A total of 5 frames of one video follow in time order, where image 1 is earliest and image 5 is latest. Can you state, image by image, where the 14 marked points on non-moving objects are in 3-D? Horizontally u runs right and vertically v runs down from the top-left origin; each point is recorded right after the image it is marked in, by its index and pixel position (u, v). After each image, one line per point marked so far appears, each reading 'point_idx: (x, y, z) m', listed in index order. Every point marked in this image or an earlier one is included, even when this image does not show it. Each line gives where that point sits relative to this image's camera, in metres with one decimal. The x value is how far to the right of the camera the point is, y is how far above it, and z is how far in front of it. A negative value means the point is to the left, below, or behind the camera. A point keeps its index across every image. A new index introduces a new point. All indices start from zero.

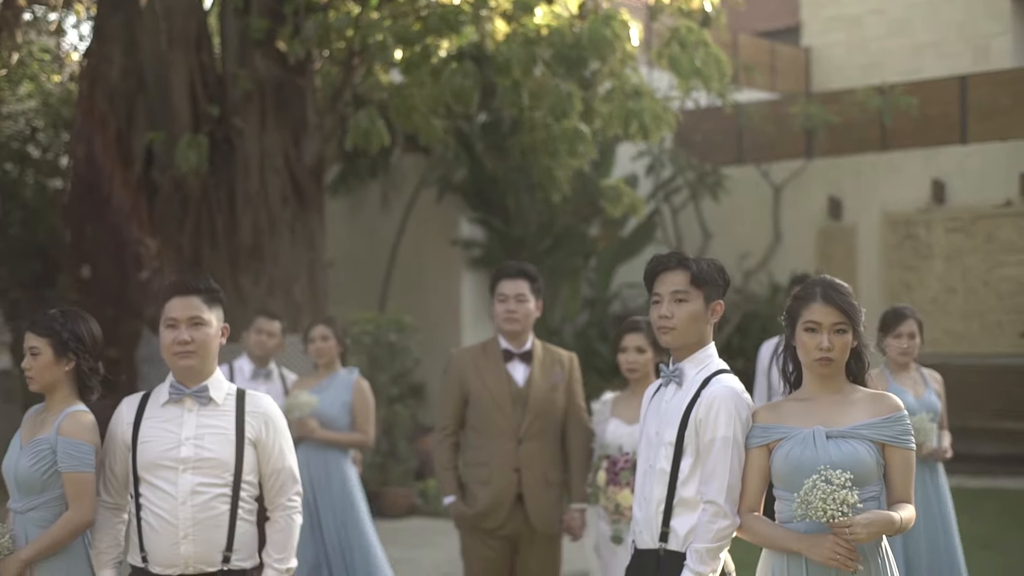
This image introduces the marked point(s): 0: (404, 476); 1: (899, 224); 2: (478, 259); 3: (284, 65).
0: (-1.1, -1.9, +12.8) m
1: (+4.9, +0.8, +16.4) m
2: (-0.5, +0.4, +16.4) m
3: (-2.2, +2.2, +12.4) m
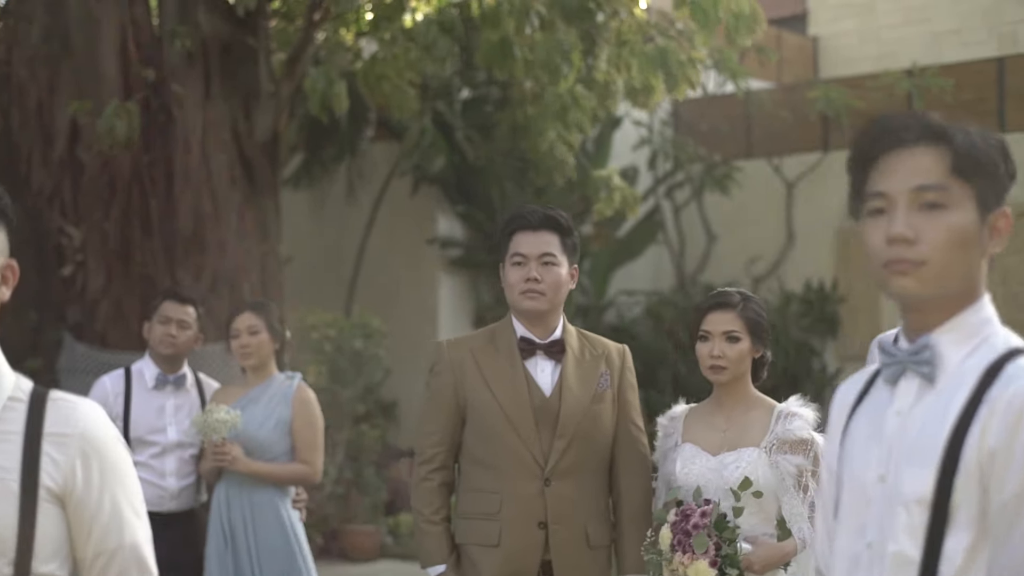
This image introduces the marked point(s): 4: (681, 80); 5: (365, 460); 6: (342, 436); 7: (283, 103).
0: (-1.2, -1.9, +10.9) m
1: (+4.7, +0.7, +14.6) m
2: (-0.6, +0.3, +14.5) m
3: (-2.3, +2.2, +10.5) m
4: (+1.4, +1.7, +10.4) m
5: (-1.3, -1.5, +11.1) m
6: (-1.5, -1.3, +11.1) m
7: (-1.9, +1.6, +10.8) m
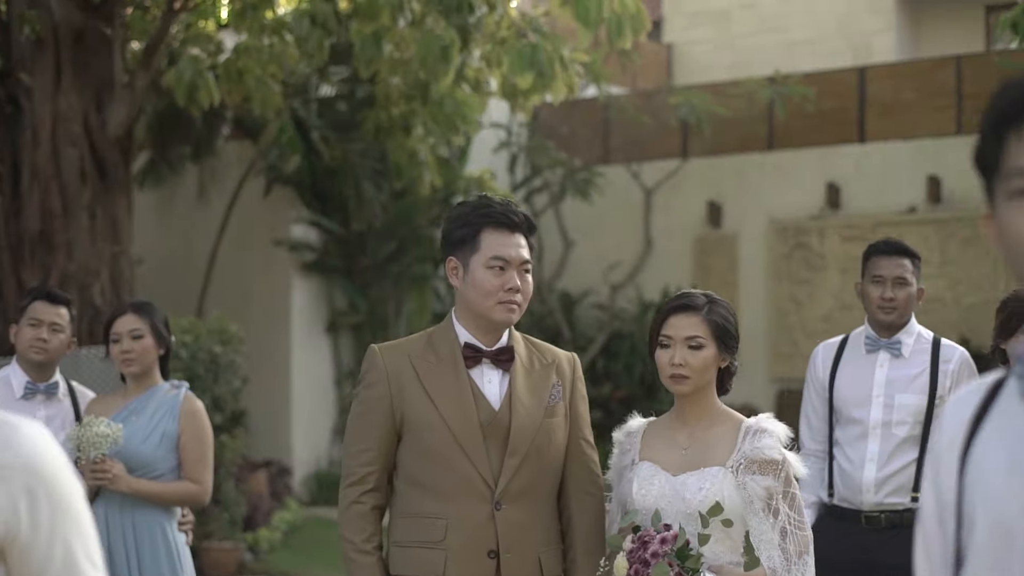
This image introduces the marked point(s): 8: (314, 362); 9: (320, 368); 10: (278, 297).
0: (-2.3, -1.9, +10.3) m
1: (+3.1, +0.6, +14.8) m
2: (-2.2, +0.3, +14.0) m
3: (-3.3, +2.2, +9.8) m
4: (+0.4, +1.6, +10.2) m
5: (-2.4, -1.5, +10.5) m
6: (-2.6, -1.3, +10.5) m
7: (-3.0, +1.5, +10.2) m
8: (-2.2, -0.8, +14.1) m
9: (-2.2, -0.9, +14.3) m
10: (-2.6, -0.1, +14.2) m
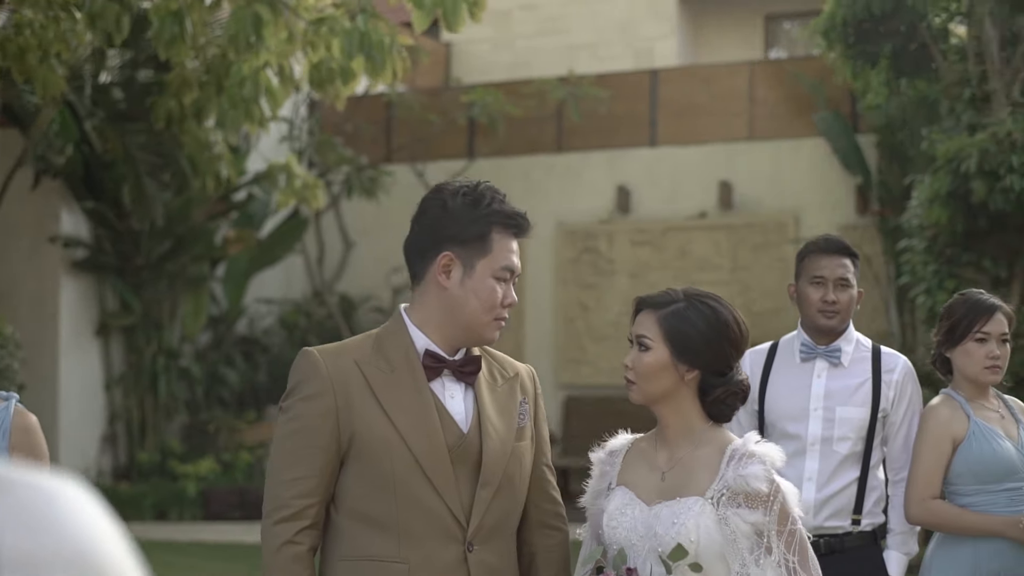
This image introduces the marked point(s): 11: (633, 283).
0: (-3.7, -1.9, +9.2) m
1: (+0.8, +0.6, +14.7) m
2: (-4.3, +0.3, +12.9) m
3: (-4.5, +2.2, +8.6) m
4: (-1.1, +1.6, +9.6) m
5: (-3.8, -1.5, +9.4) m
6: (-4.0, -1.3, +9.4) m
7: (-4.3, +1.5, +9.0) m
8: (-4.4, -0.8, +13.0) m
9: (-4.3, -0.9, +13.2) m
10: (-4.7, -0.1, +13.0) m
11: (+1.4, +0.1, +14.4) m
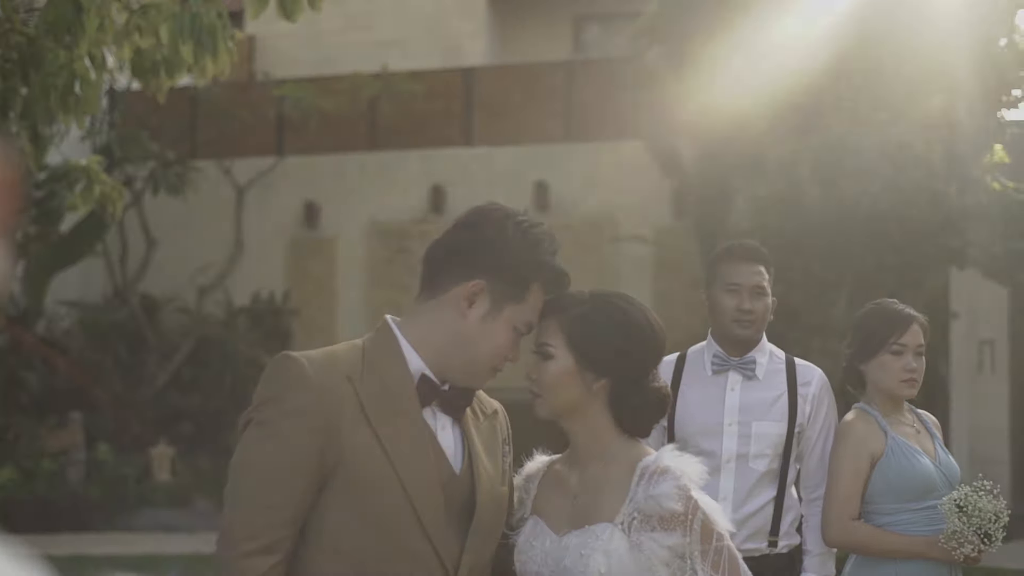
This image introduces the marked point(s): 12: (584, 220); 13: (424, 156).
0: (-4.8, -1.9, +8.4) m
1: (-1.2, +0.6, +14.4) m
2: (-5.9, +0.3, +11.9) m
3: (-5.5, +2.2, +7.6) m
4: (-2.2, +1.6, +9.2) m
5: (-5.0, -1.5, +8.6) m
6: (-5.2, -1.3, +8.5) m
7: (-5.4, +1.5, +8.0) m
8: (-6.1, -0.8, +12.0) m
9: (-6.1, -0.9, +12.1) m
10: (-6.4, -0.1, +11.9) m
11: (-0.6, +0.1, +14.3) m
12: (+0.8, +0.7, +13.3) m
13: (-0.8, +1.5, +14.4) m
